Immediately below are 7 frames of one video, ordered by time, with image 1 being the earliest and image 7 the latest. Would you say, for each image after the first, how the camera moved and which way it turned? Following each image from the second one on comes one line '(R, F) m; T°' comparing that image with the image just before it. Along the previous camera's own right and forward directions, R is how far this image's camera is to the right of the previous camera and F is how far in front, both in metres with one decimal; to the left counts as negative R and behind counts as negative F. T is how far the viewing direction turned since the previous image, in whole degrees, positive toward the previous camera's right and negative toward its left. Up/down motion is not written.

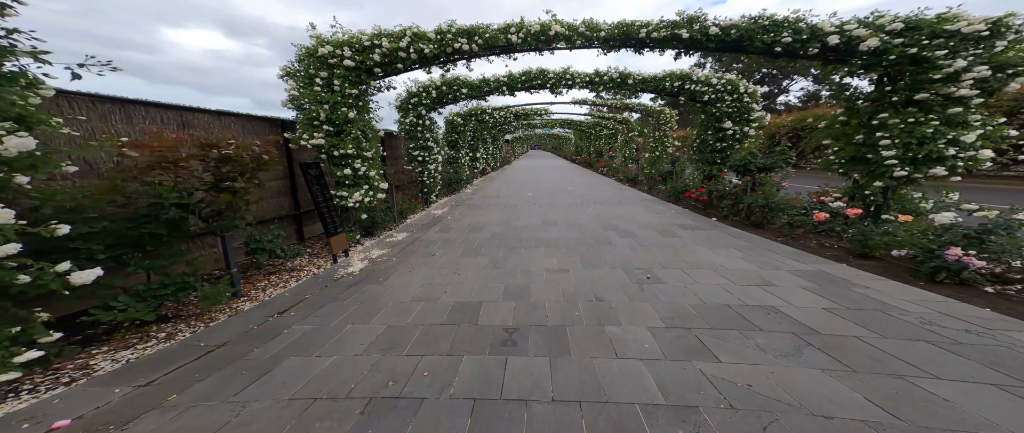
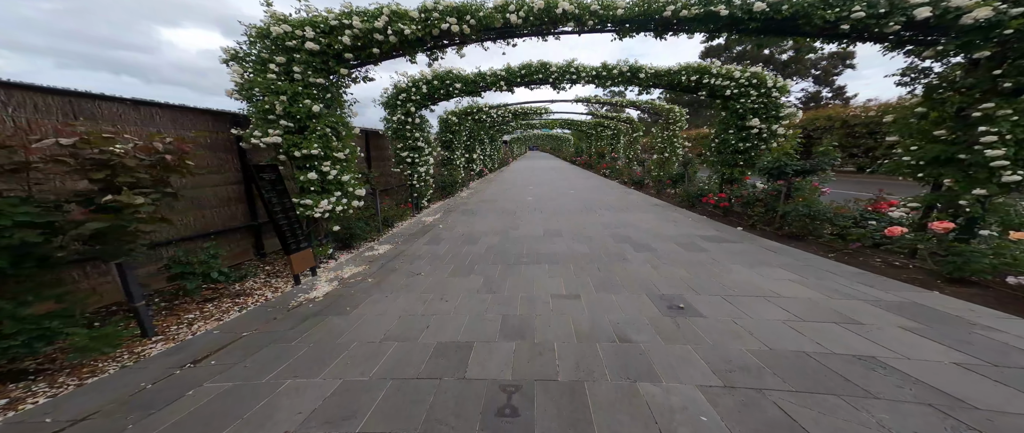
(0.0, +0.6) m; 0°
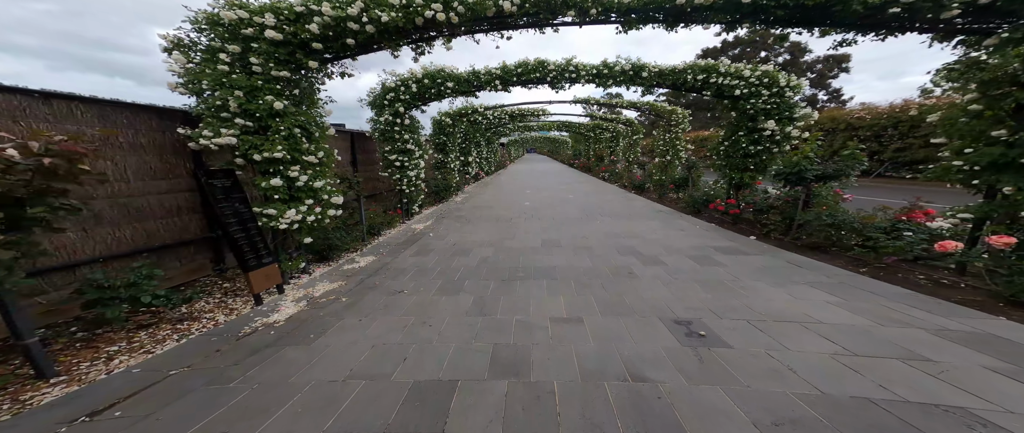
(0.0, +0.3) m; 0°
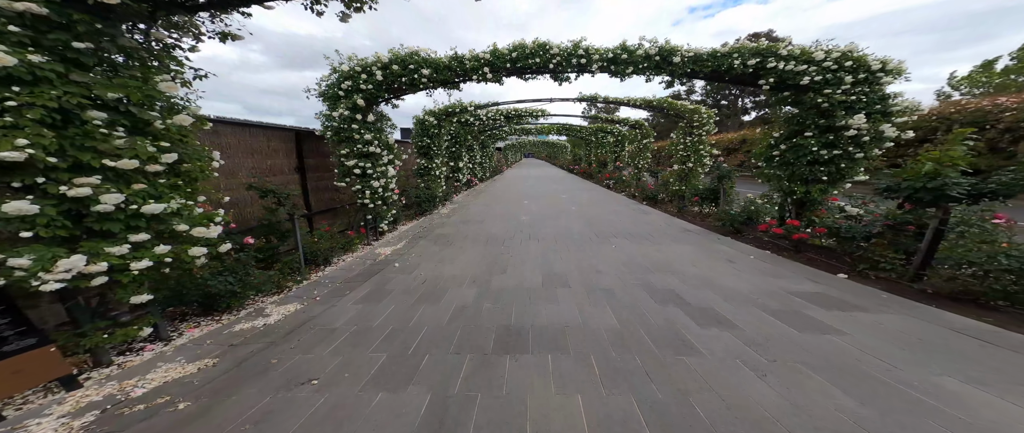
(+0.1, +1.1) m; 0°
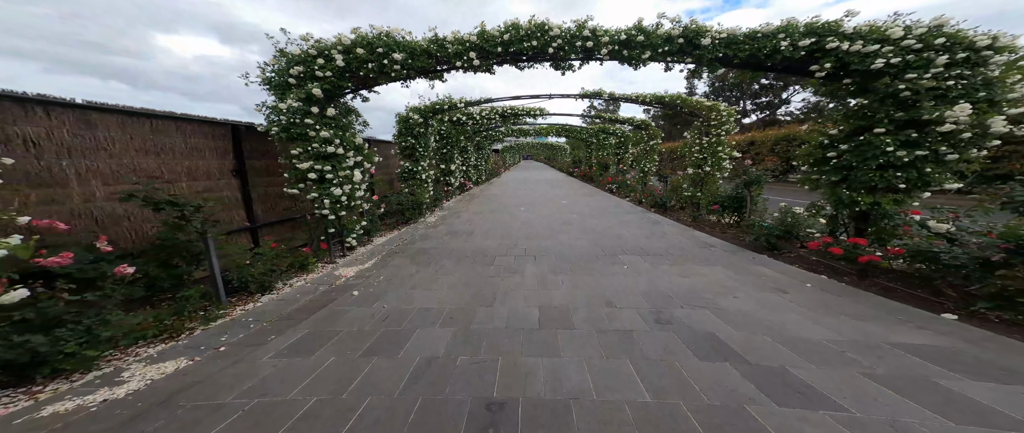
(+0.1, +0.7) m; 0°
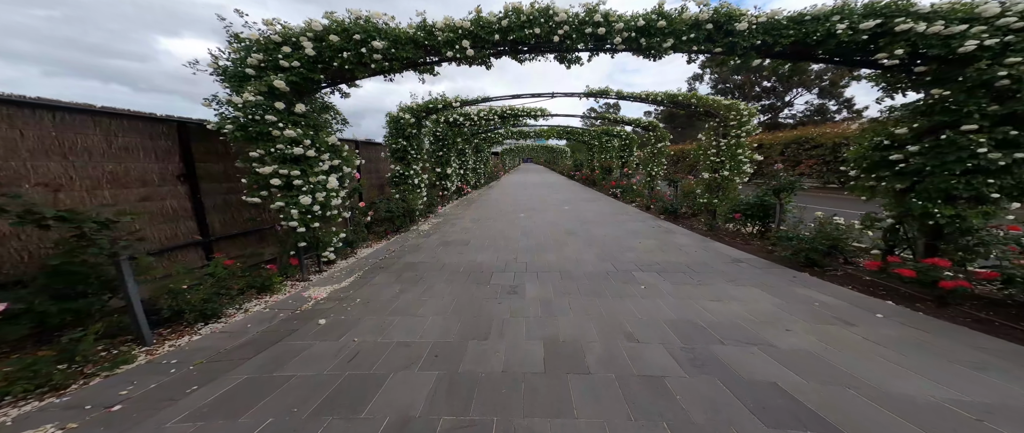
(0.0, +0.5) m; 0°
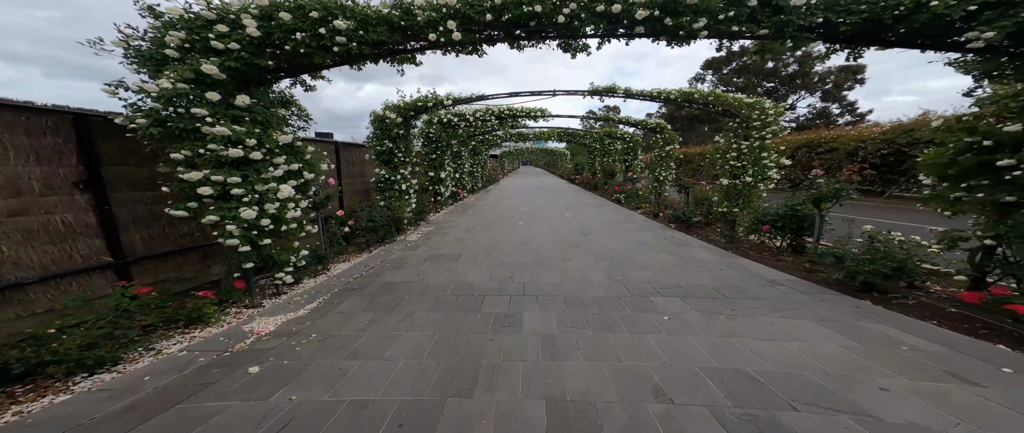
(0.0, +0.6) m; 0°
